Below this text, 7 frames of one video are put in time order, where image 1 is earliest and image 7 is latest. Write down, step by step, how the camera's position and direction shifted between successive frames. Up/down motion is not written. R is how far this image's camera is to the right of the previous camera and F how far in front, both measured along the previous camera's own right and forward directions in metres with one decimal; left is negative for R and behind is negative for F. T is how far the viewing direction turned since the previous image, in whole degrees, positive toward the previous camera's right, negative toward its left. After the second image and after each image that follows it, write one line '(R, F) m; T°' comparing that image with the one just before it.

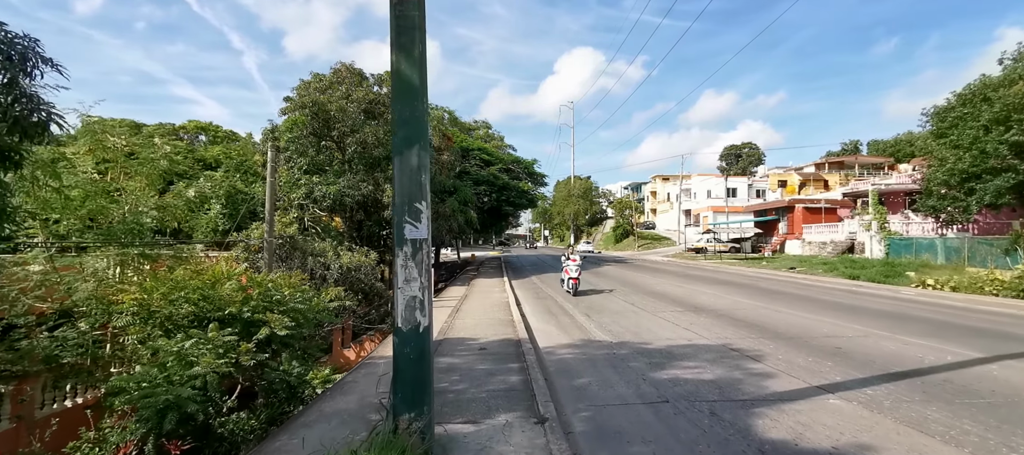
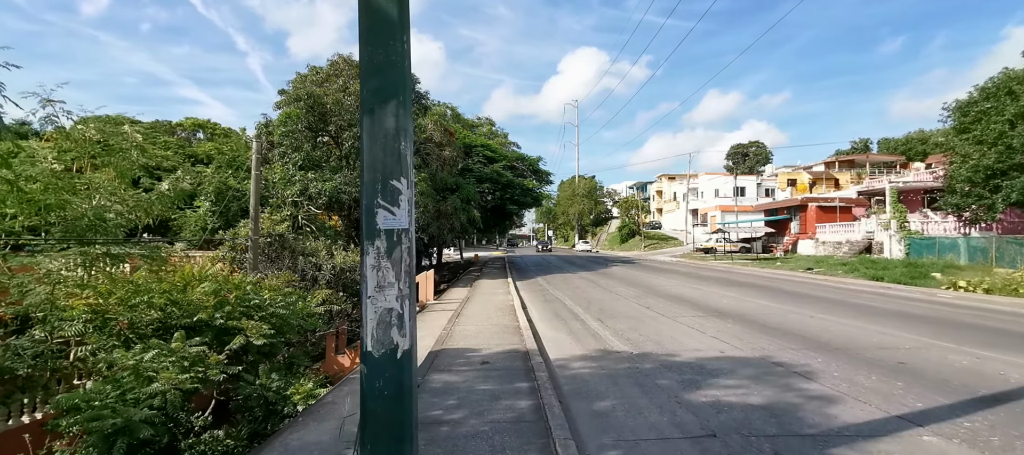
(0.0, +0.9) m; 0°
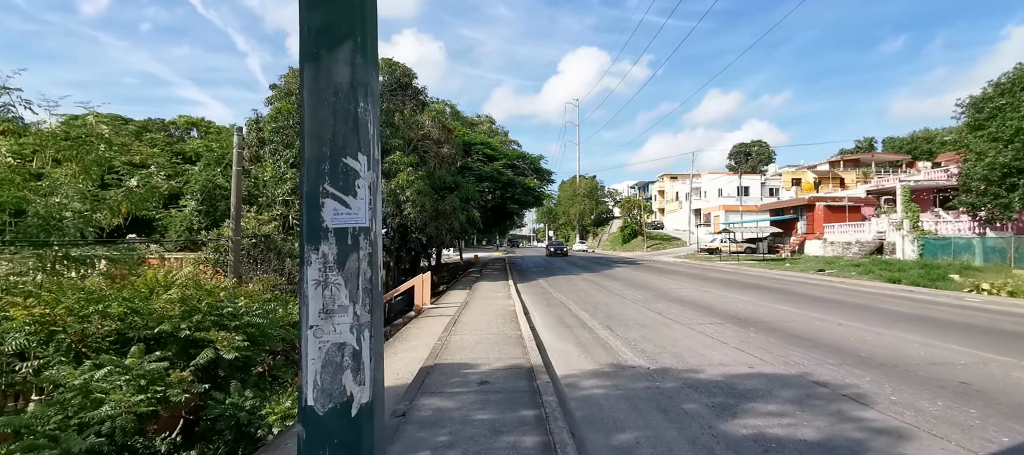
(0.0, +0.7) m; 0°
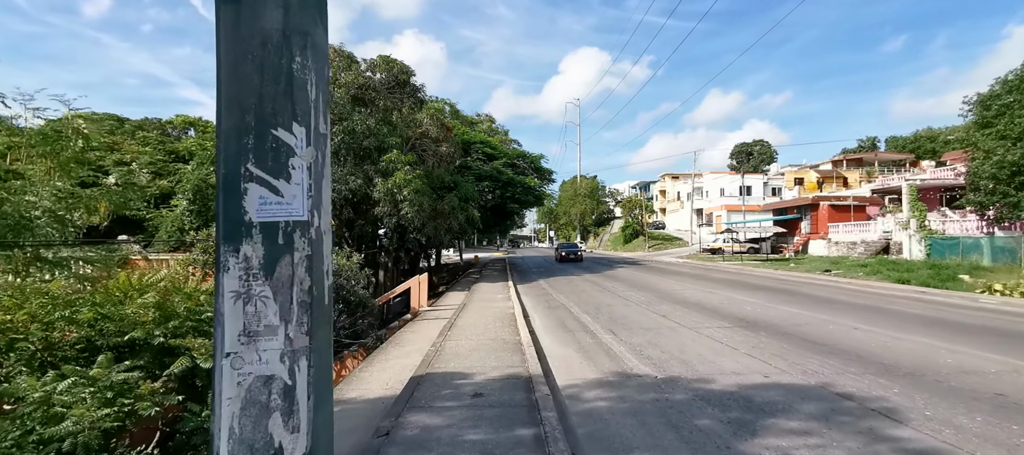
(0.0, +0.4) m; 0°
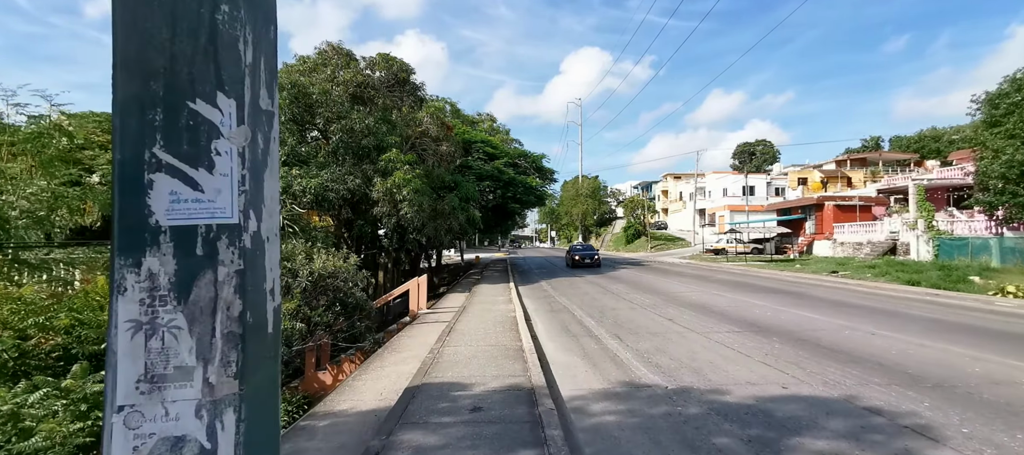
(0.0, +0.3) m; 0°
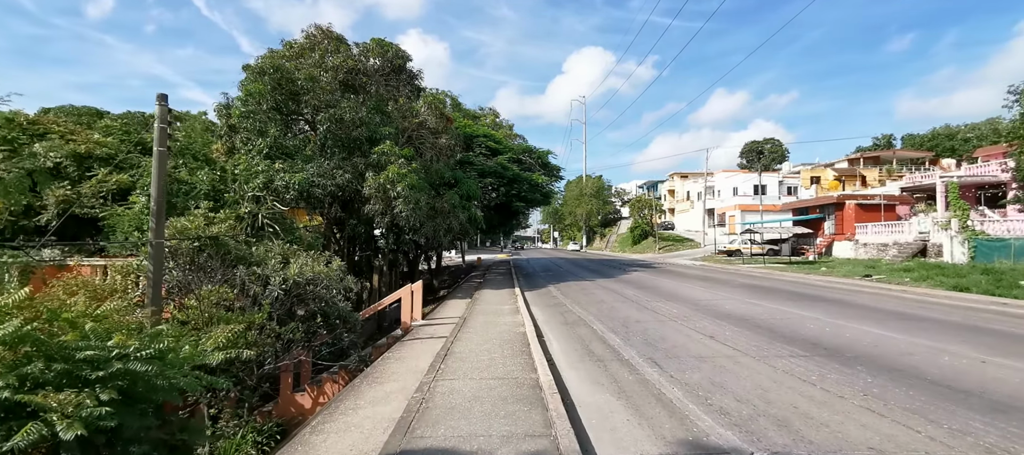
(-0.1, +1.6) m; 0°
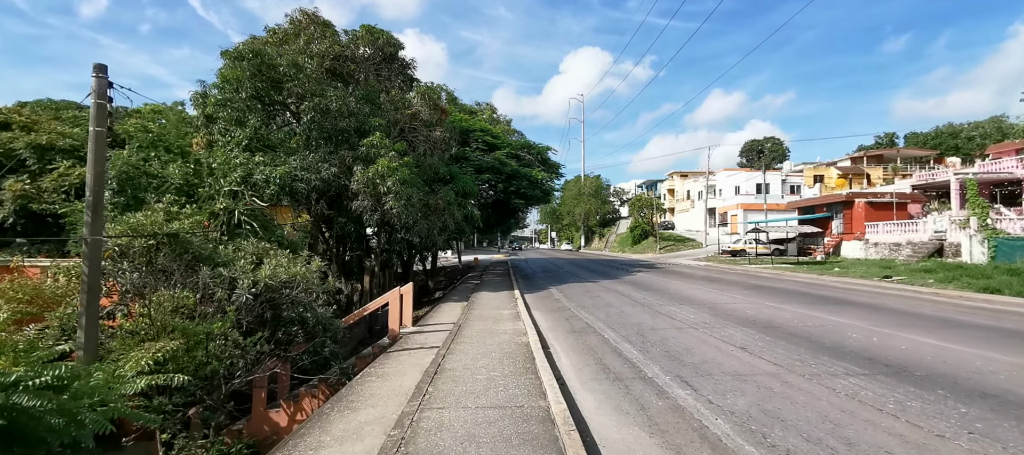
(-0.1, +1.1) m; 0°
